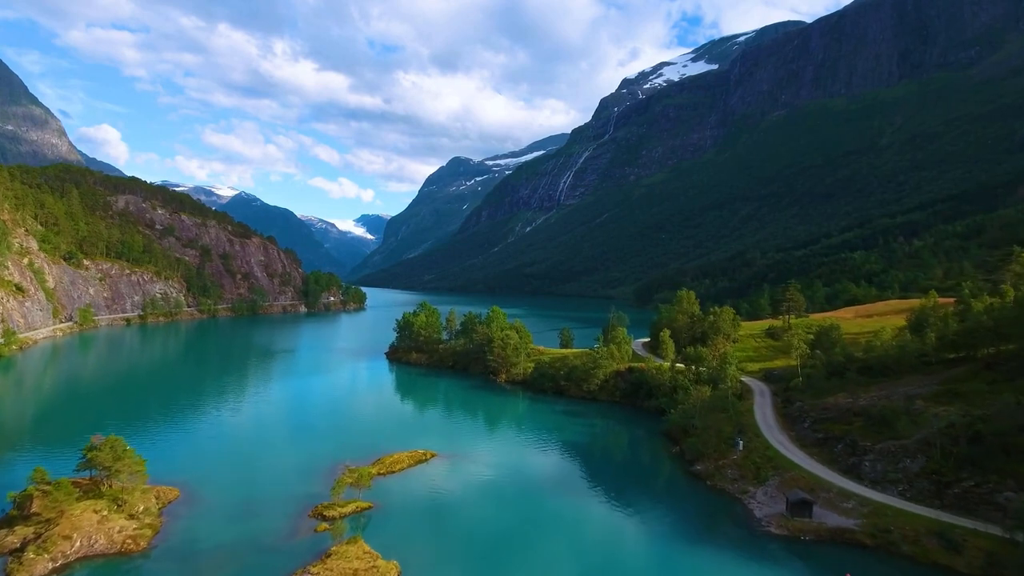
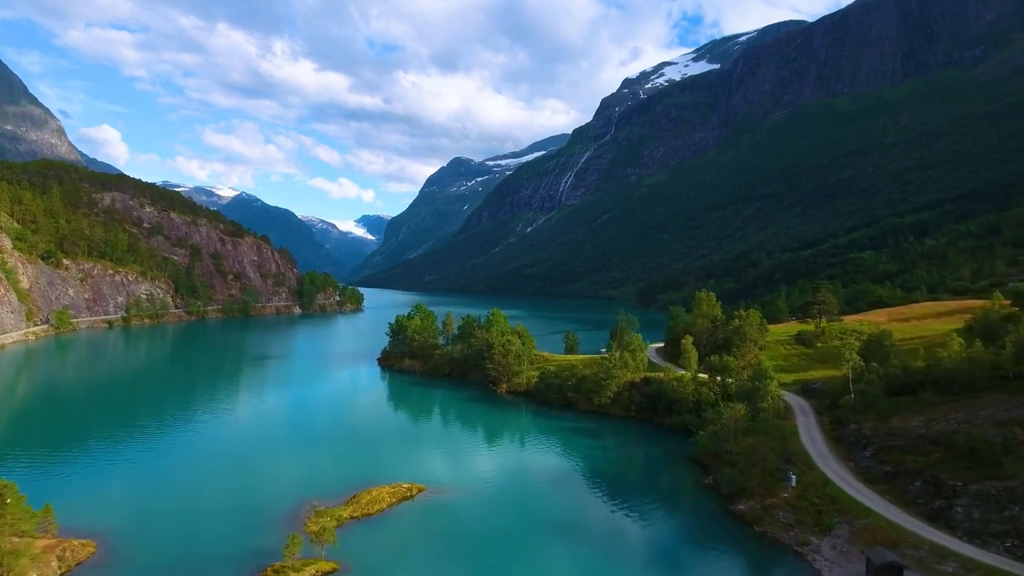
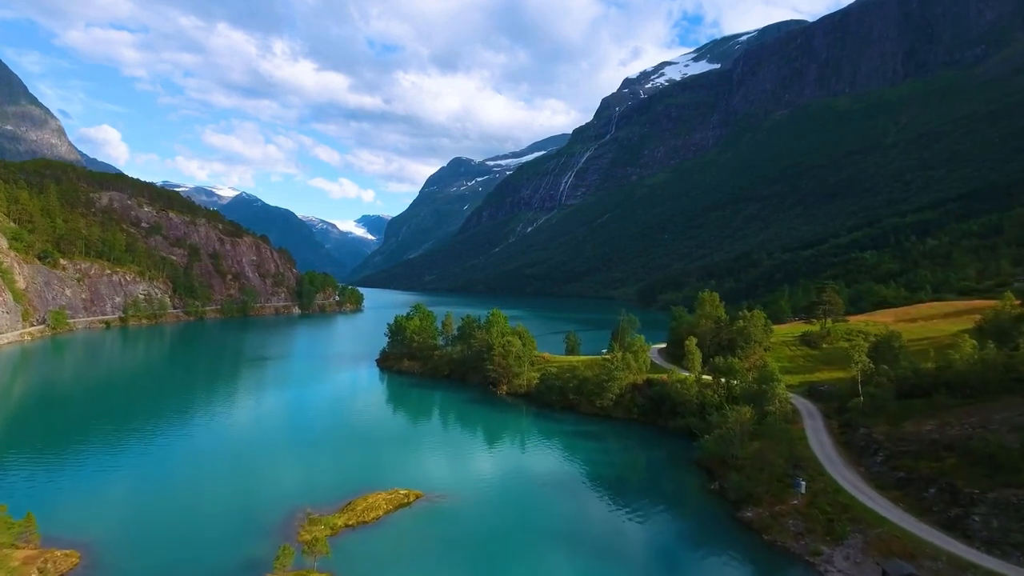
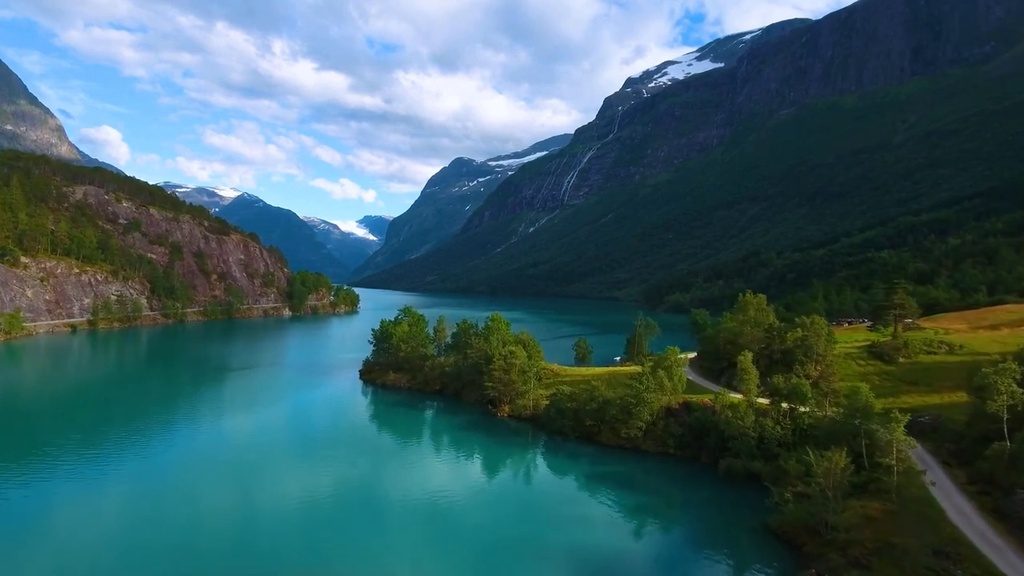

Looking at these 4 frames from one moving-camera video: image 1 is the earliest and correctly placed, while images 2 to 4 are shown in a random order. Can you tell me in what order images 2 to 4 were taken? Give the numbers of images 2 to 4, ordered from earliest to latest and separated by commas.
2, 3, 4
